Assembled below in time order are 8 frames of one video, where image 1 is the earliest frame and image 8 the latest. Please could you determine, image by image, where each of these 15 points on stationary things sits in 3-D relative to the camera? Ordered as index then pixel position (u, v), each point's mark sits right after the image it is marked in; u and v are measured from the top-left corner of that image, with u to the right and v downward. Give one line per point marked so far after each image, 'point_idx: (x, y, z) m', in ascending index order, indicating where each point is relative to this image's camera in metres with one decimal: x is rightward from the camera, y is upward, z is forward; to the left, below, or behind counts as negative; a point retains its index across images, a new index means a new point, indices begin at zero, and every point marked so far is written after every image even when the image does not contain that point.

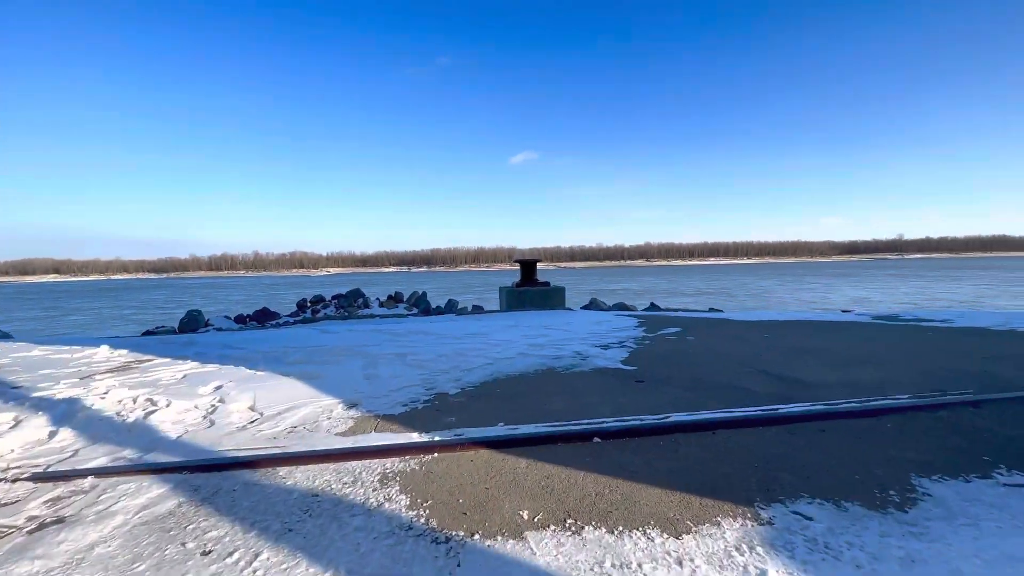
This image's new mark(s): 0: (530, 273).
0: (+0.4, +0.4, +11.0) m
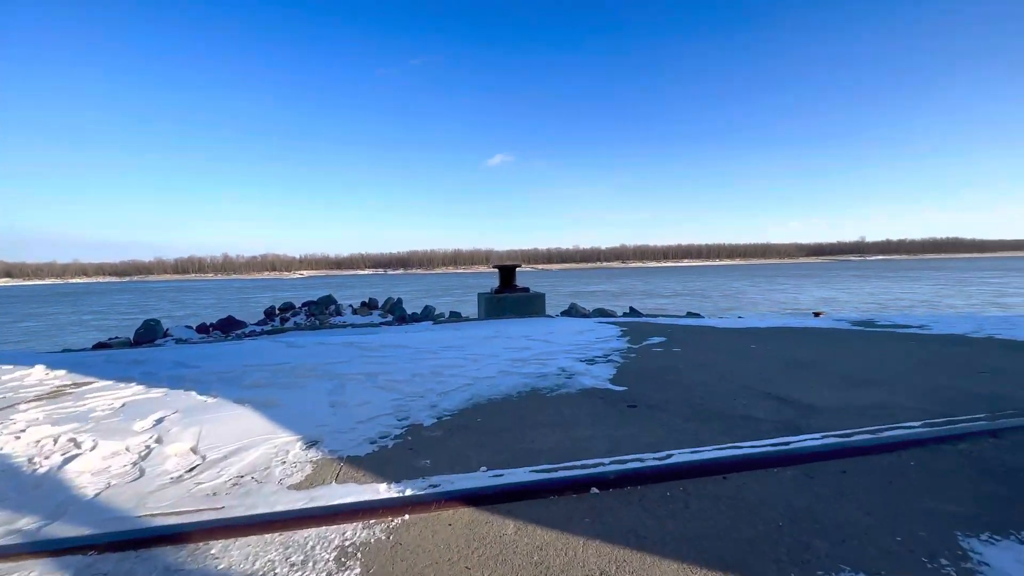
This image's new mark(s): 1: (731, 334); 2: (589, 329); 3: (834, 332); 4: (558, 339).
0: (-0.1, +0.2, +10.8) m
1: (+3.3, -0.7, +6.6) m
2: (+1.3, -0.7, +7.3) m
3: (+4.8, -0.7, +6.7) m
4: (+0.6, -0.7, +6.2) m
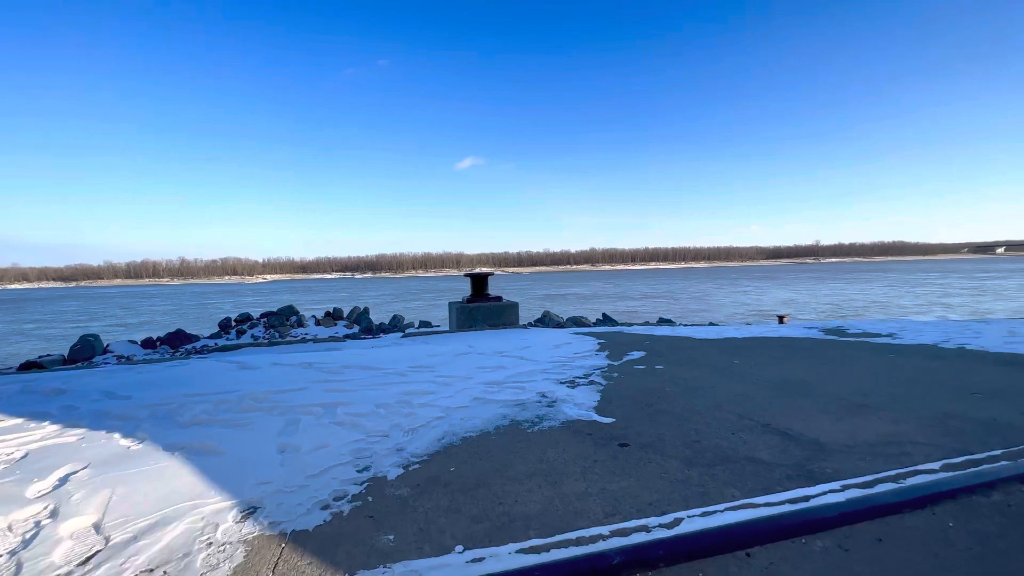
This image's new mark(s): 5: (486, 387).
0: (-0.7, 0.0, +10.4) m
1: (+2.9, -0.9, +6.5) m
2: (+0.8, -0.9, +7.1) m
3: (+4.5, -0.8, +6.6) m
4: (+0.3, -0.9, +5.9) m
5: (-0.2, -0.9, +4.1) m
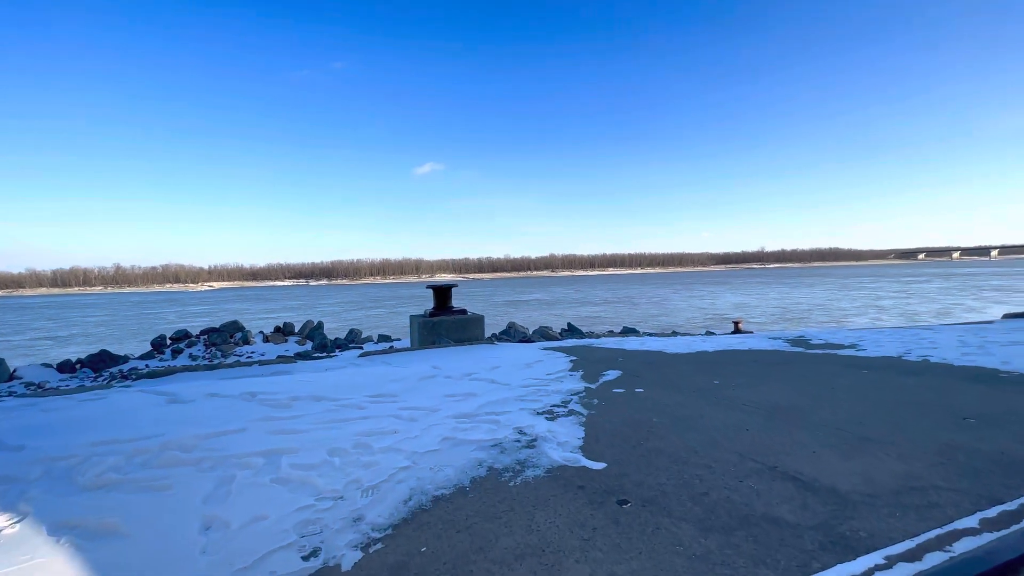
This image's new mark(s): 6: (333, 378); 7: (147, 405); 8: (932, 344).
0: (-1.5, -0.3, +9.9) m
1: (+2.5, -1.1, +6.3) m
2: (+0.4, -1.1, +6.7) m
3: (+4.0, -1.0, +6.6) m
4: (-0.1, -1.1, +5.5) m
5: (-0.5, -1.1, +3.7) m
6: (-2.4, -1.2, +6.0) m
7: (-3.9, -1.2, +4.8) m
8: (+6.8, -0.9, +7.2) m
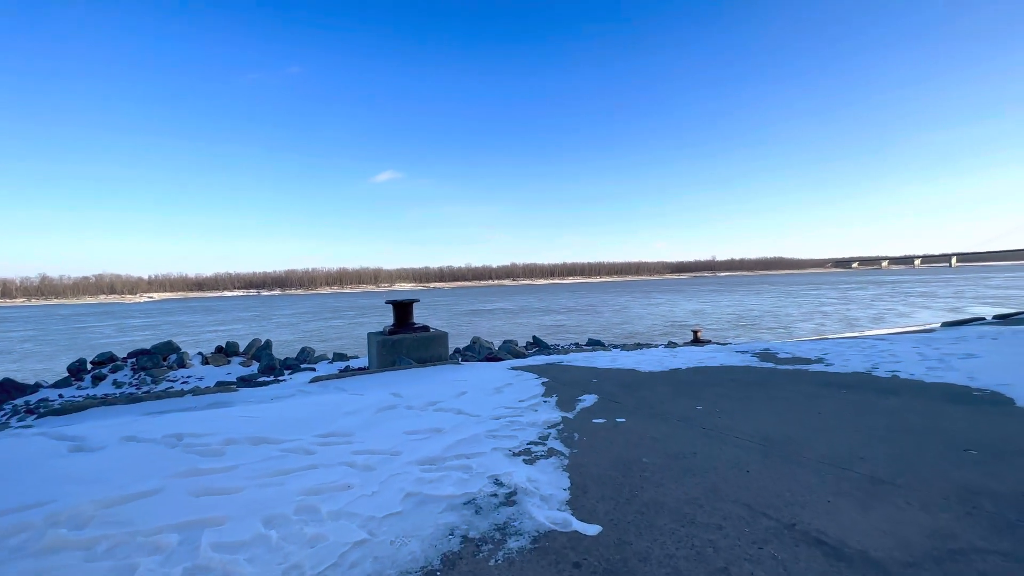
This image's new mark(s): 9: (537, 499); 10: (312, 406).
0: (-2.2, -0.6, +9.3) m
1: (+2.0, -1.3, +6.1) m
2: (-0.1, -1.3, +6.3) m
3: (+3.6, -1.2, +6.5) m
4: (-0.4, -1.3, +5.0) m
5: (-0.7, -1.3, +3.2) m
6: (-2.8, -1.5, +5.3) m
7: (-4.2, -1.5, +4.0) m
8: (+6.3, -1.2, +7.3) m
9: (+0.1, -1.3, +2.7) m
10: (-2.5, -1.4, +5.5) m
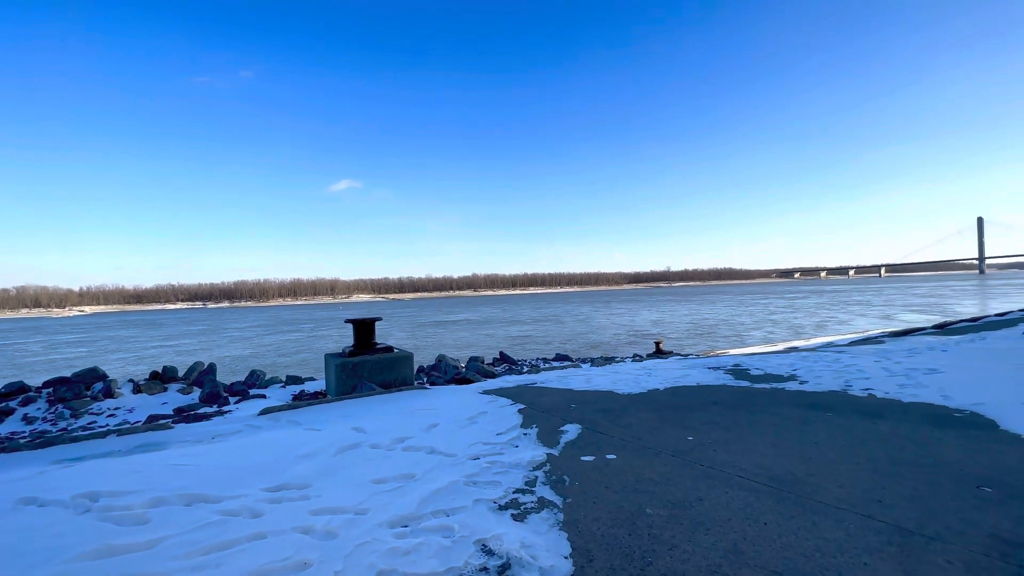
0: (-2.8, -1.0, +8.7) m
1: (+1.7, -1.6, +5.8) m
2: (-0.4, -1.6, +5.8) m
3: (+3.2, -1.5, +6.3) m
4: (-0.6, -1.6, +4.5) m
5: (-0.7, -1.5, +2.7) m
6: (-3.0, -1.7, +4.6) m
7: (-4.3, -1.7, +3.2) m
8: (+5.8, -1.4, +7.4) m
9: (+0.1, -1.5, +2.3) m
10: (-2.7, -1.7, +4.8) m
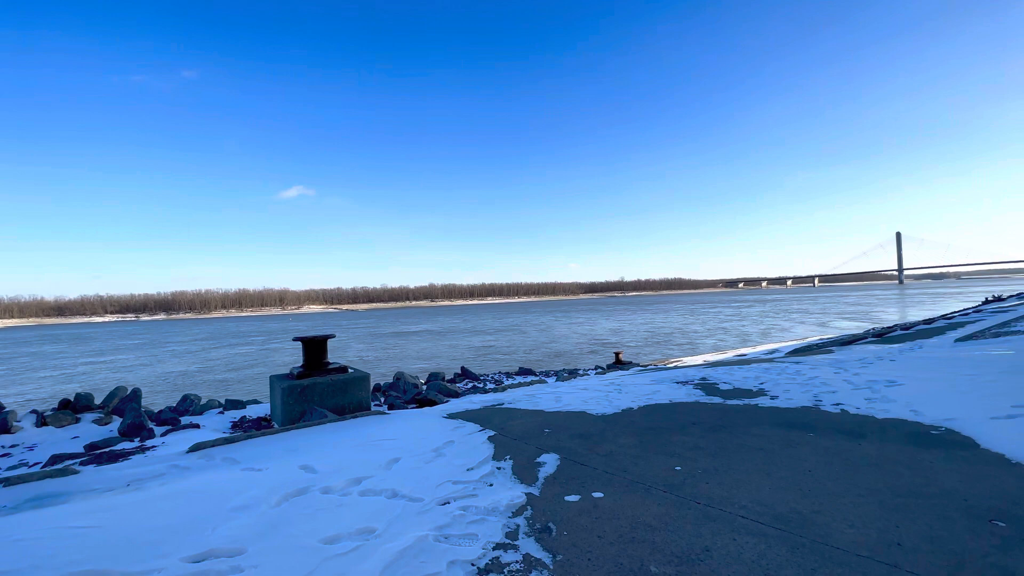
0: (-3.4, -1.2, +7.9) m
1: (+1.3, -1.8, +5.5) m
2: (-0.8, -1.8, +5.3) m
3: (+2.8, -1.7, +6.1) m
4: (-0.9, -1.7, +4.0) m
5: (-0.8, -1.7, +2.2) m
6: (-3.3, -1.9, +3.9) m
7: (-4.4, -1.9, +2.3) m
8: (+5.3, -1.7, +7.5) m
9: (+0.1, -1.6, +1.9) m
10: (-3.0, -1.9, +4.1) m
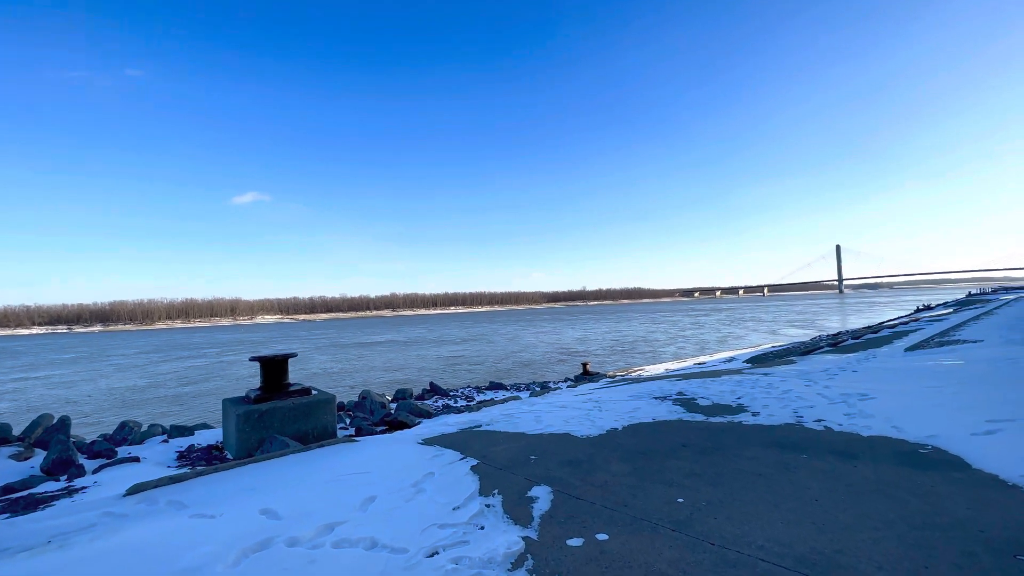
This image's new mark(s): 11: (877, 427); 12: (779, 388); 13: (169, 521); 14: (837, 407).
0: (-3.8, -1.5, +7.3) m
1: (+1.2, -2.0, +5.2) m
2: (-0.9, -2.0, +4.8) m
3: (+2.5, -1.9, +6.0) m
4: (-0.9, -1.9, +3.5) m
5: (-0.7, -1.8, +1.7) m
6: (-3.3, -2.1, +3.2) m
7: (-4.3, -2.0, +1.6) m
8: (+4.9, -1.9, +7.5) m
9: (+0.2, -1.7, +1.5) m
10: (-3.0, -2.1, +3.5) m
11: (+4.7, -1.8, +5.7) m
12: (+5.4, -2.0, +9.2) m
13: (-3.1, -2.1, +4.0) m
14: (+5.1, -1.9, +7.0) m
